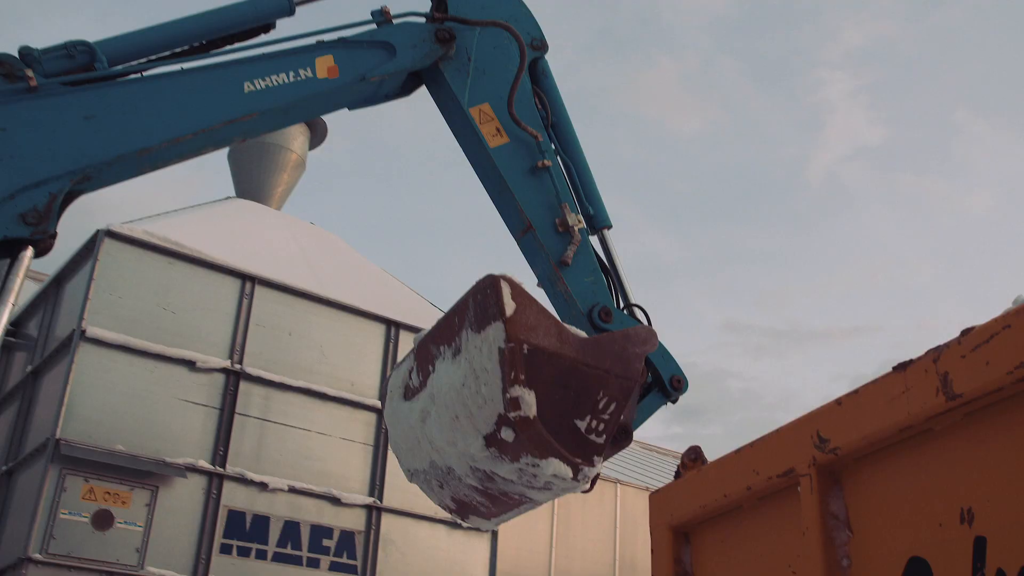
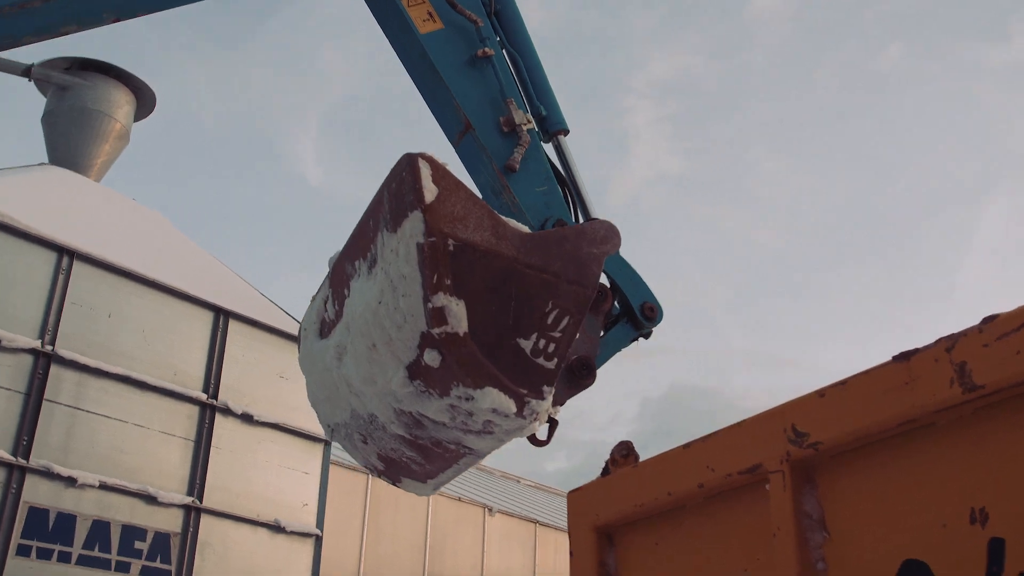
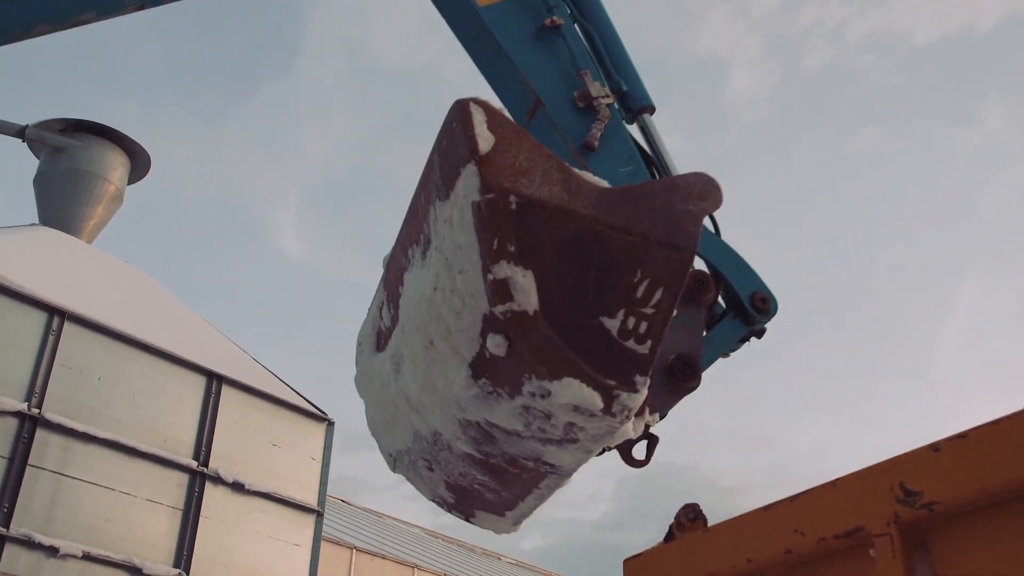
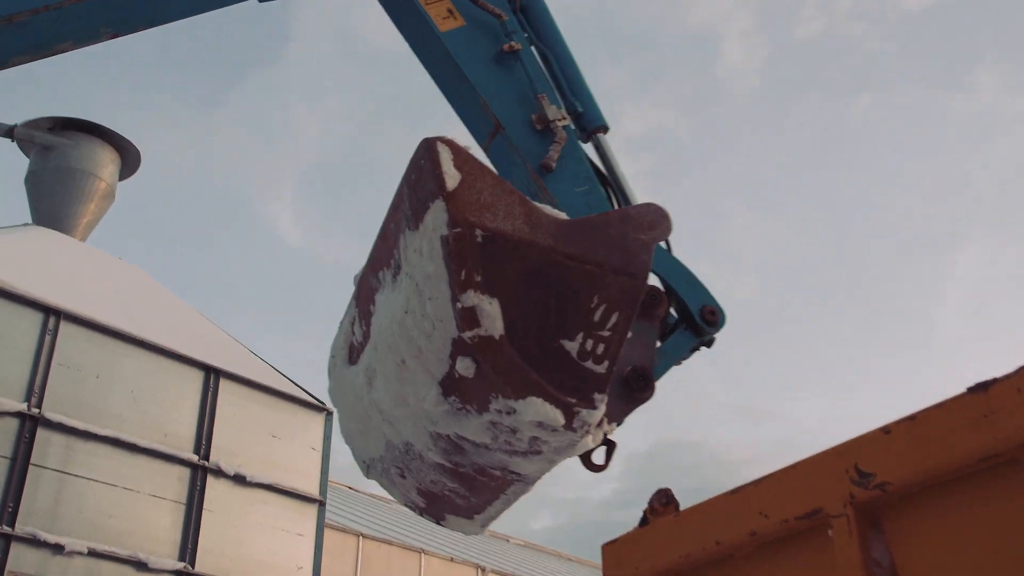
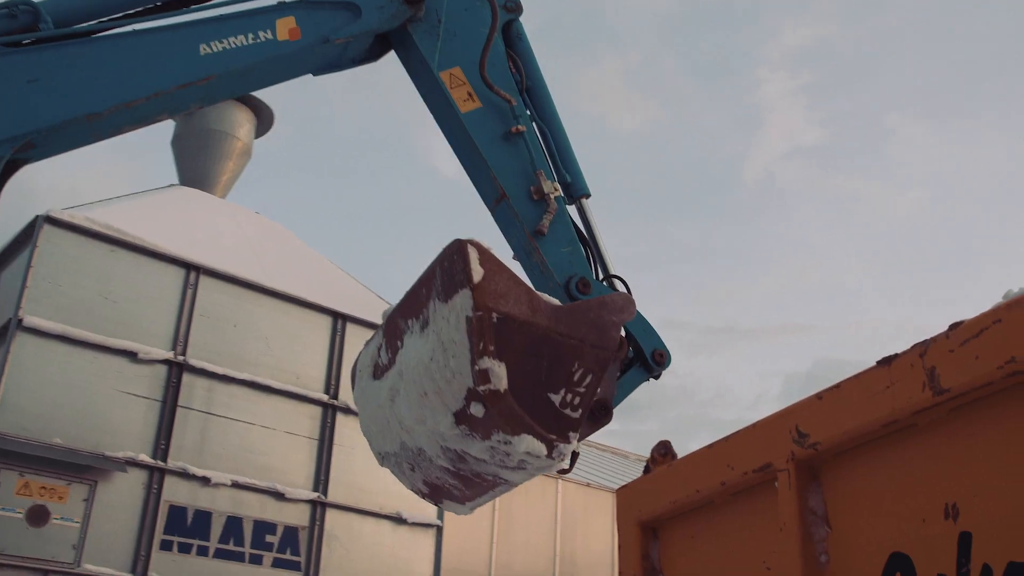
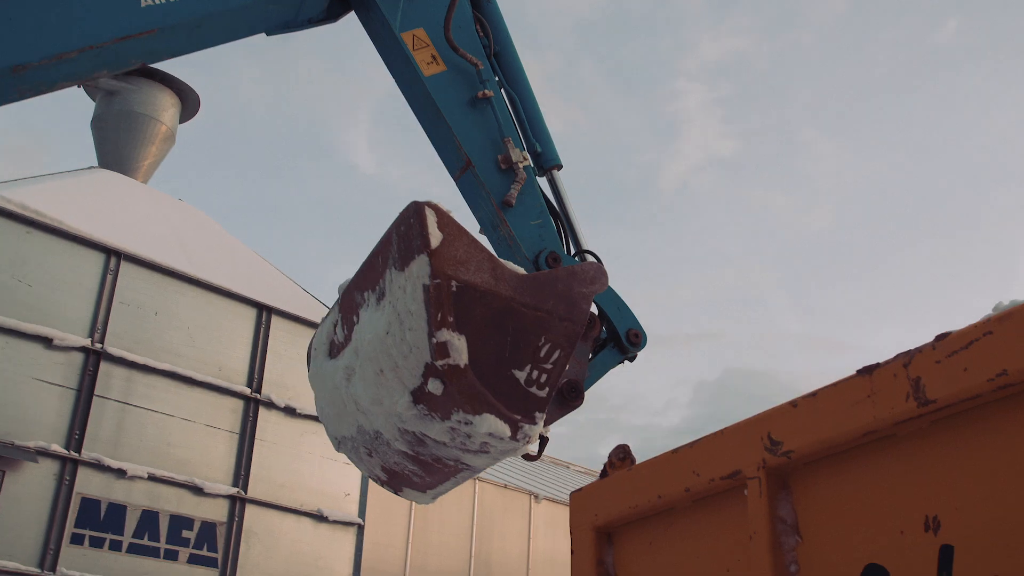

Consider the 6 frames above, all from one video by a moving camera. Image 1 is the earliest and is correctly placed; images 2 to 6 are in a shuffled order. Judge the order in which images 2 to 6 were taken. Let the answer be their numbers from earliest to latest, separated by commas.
5, 6, 2, 4, 3
